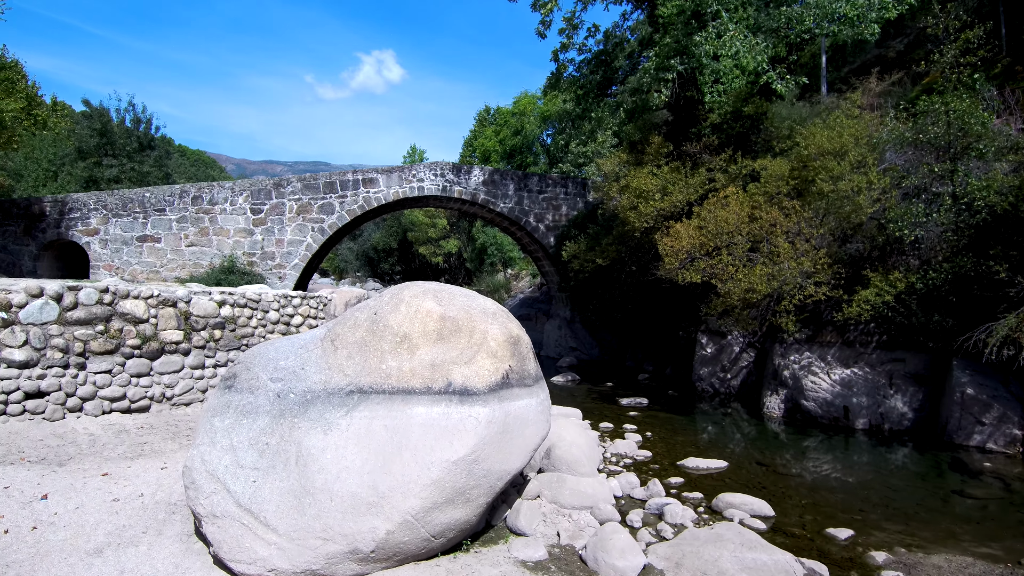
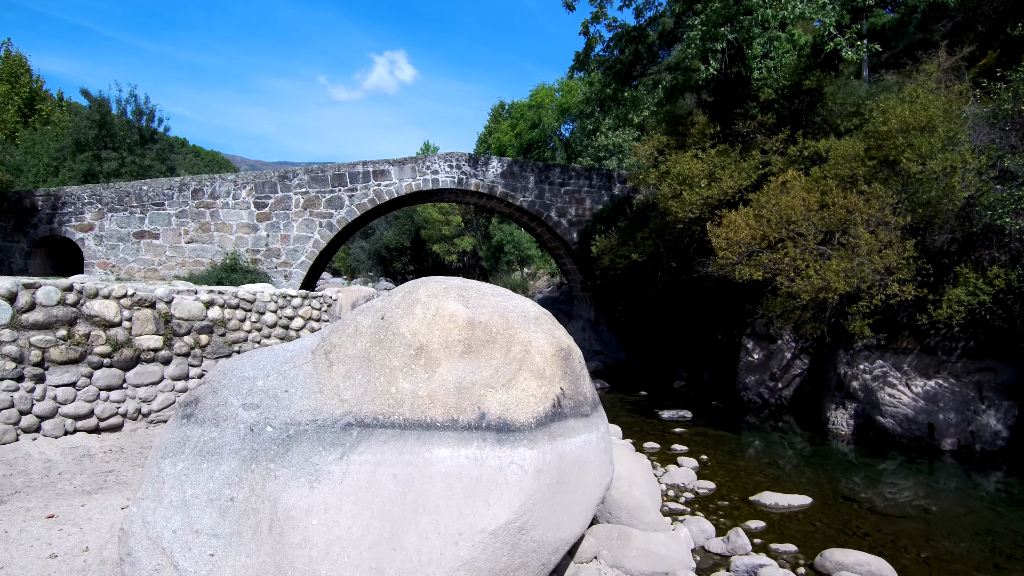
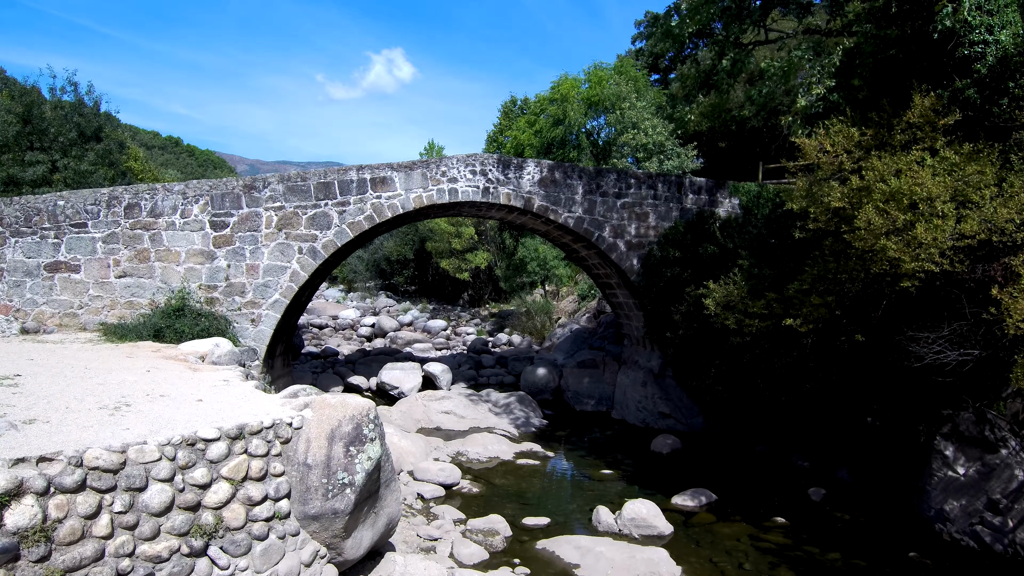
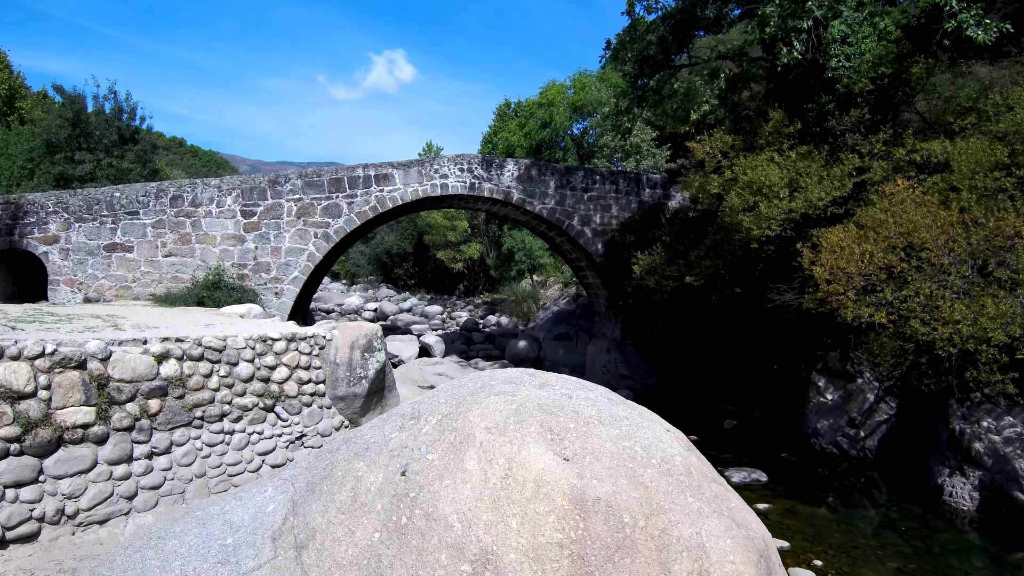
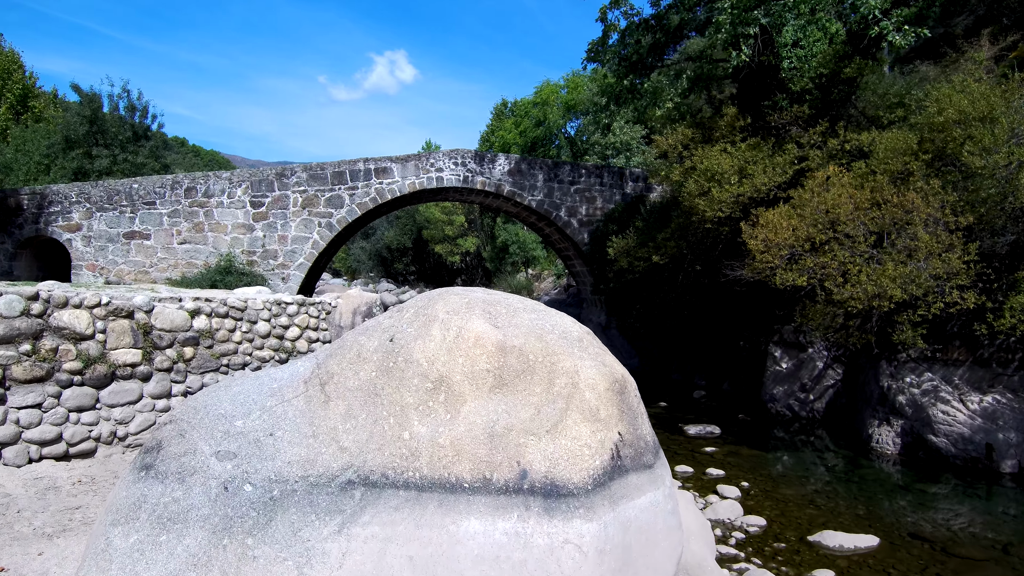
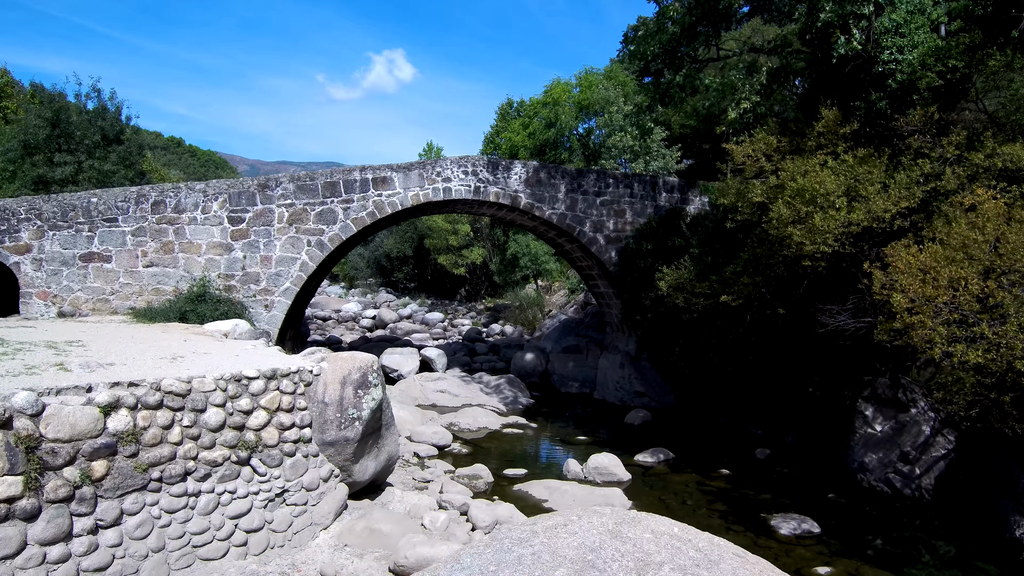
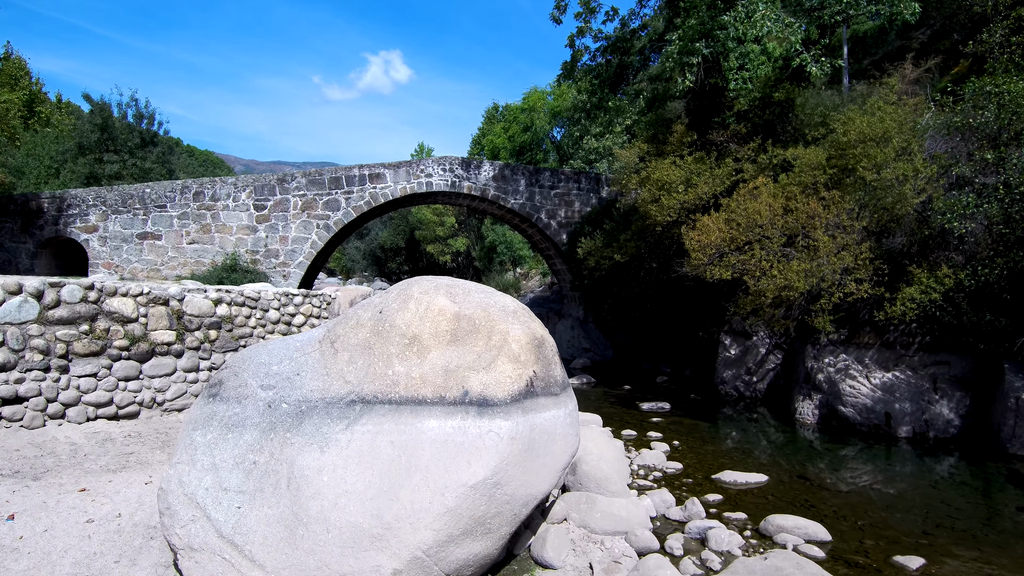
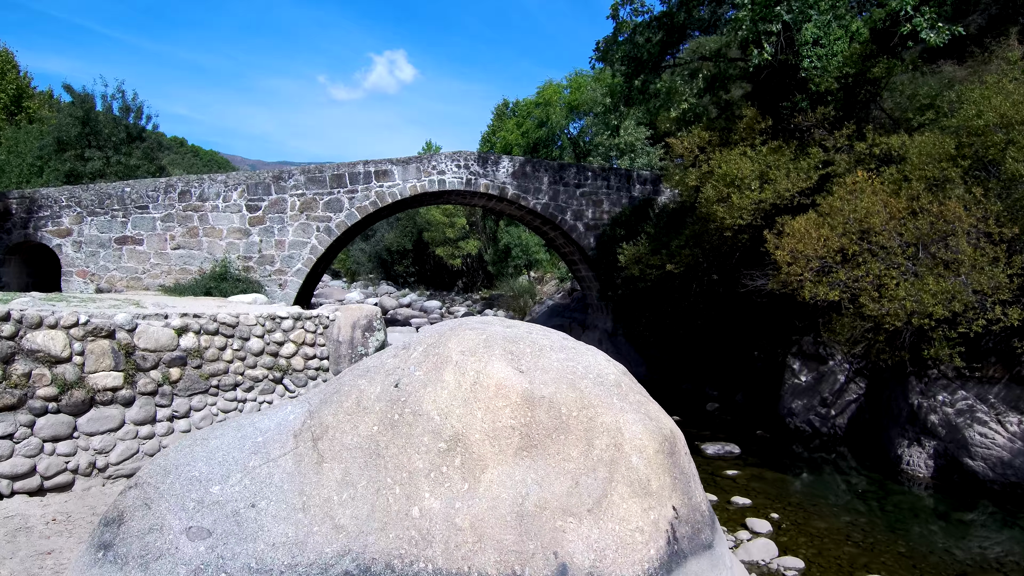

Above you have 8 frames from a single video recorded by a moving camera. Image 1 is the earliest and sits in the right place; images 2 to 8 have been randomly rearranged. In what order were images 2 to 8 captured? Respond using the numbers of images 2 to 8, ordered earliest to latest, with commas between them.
7, 2, 5, 8, 4, 6, 3
